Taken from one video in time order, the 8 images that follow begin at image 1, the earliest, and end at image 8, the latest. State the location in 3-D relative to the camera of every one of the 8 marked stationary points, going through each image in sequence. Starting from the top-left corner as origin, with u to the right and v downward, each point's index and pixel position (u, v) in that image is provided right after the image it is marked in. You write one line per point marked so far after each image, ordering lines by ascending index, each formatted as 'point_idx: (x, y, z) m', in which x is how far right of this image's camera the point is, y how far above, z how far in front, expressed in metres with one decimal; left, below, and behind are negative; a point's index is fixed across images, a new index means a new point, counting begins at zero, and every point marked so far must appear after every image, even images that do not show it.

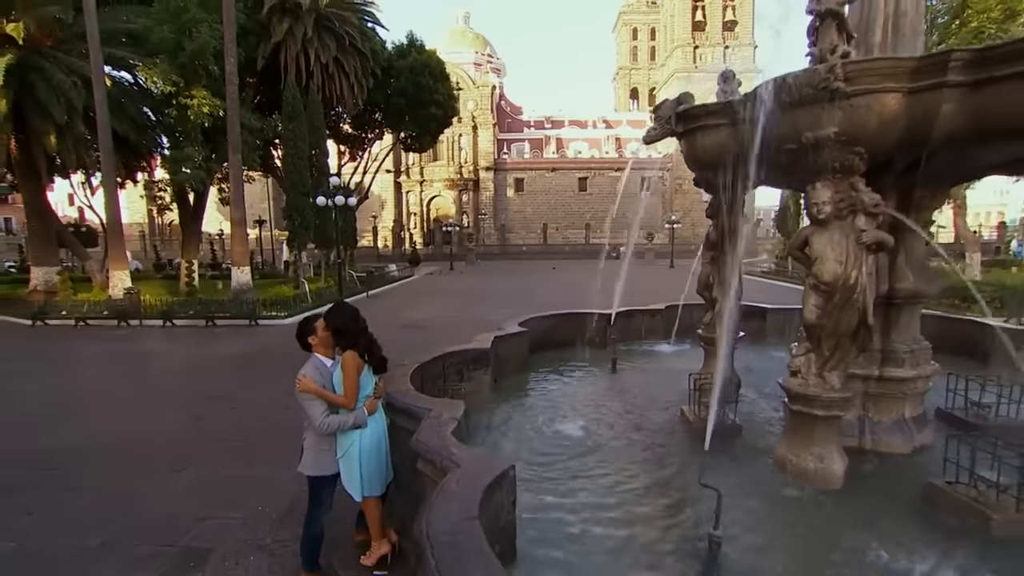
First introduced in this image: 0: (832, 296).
0: (+1.3, -0.1, +2.6) m
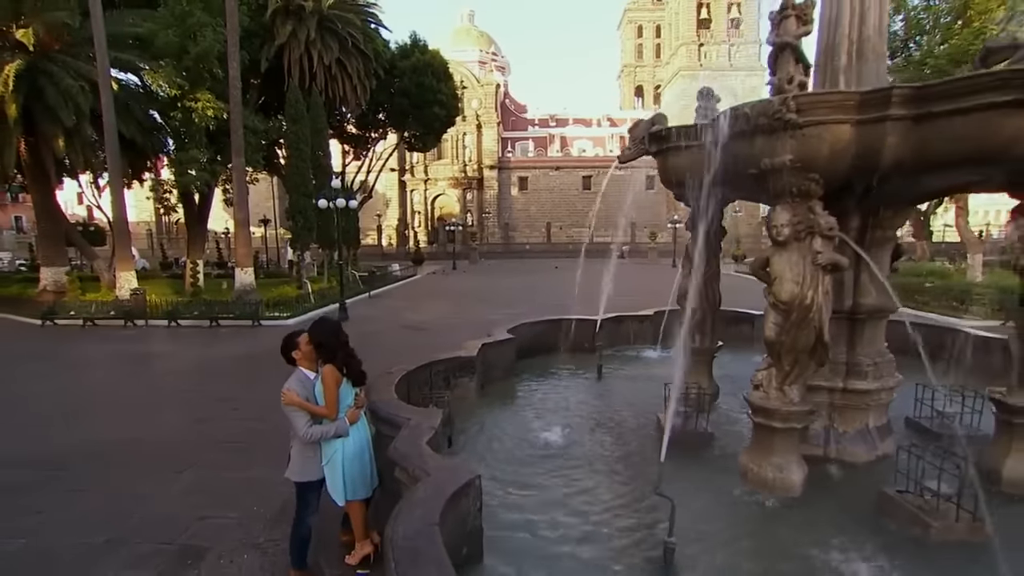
0: (+1.2, -0.1, +2.7) m
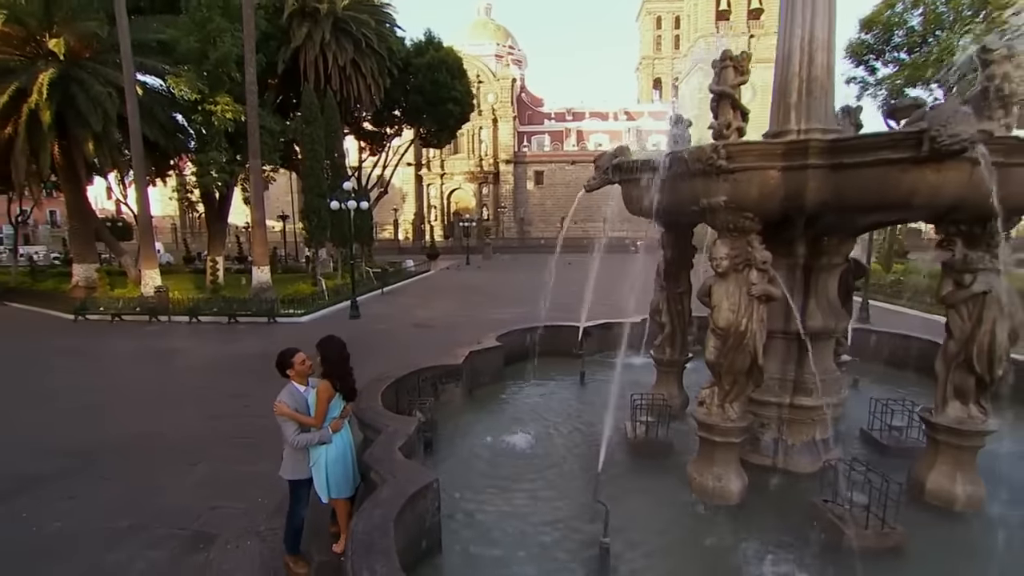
0: (+1.1, -0.3, +3.1) m
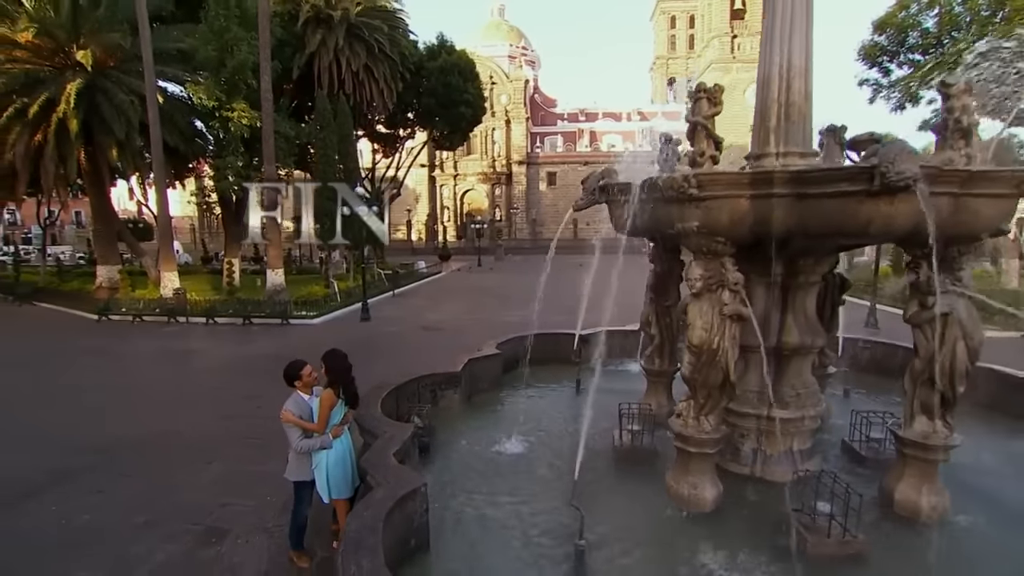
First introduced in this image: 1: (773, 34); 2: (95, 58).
0: (+1.0, -0.4, +3.3) m
1: (+1.6, +1.6, +4.0) m
2: (-9.4, +5.2, +14.2) m
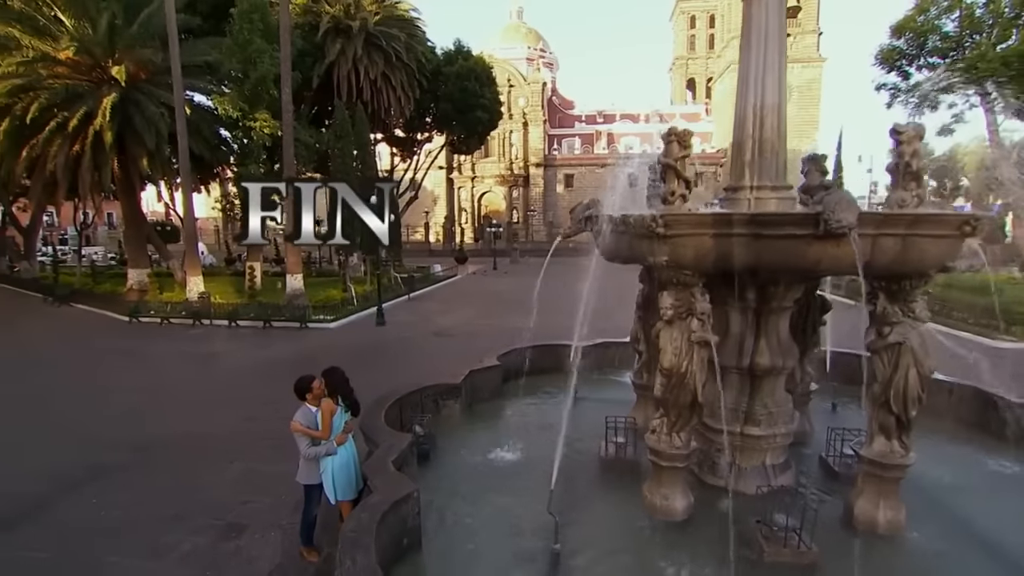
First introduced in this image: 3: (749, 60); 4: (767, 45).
0: (+0.9, -0.5, +3.6) m
1: (+1.6, +1.5, +4.3) m
2: (-9.1, +5.1, +14.8) m
3: (+1.6, +1.6, +4.2) m
4: (+1.7, +1.6, +4.1) m
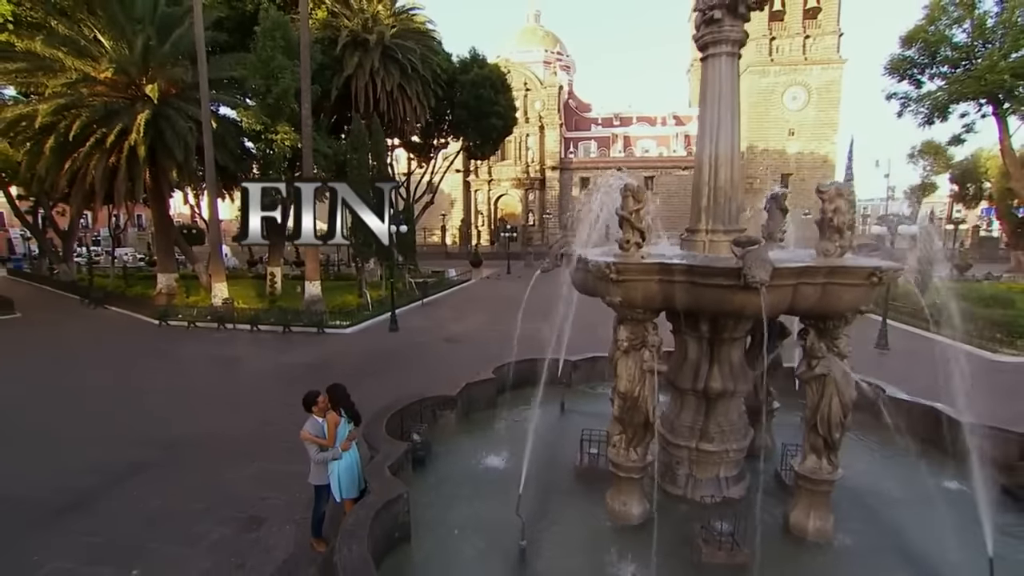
0: (+0.8, -0.8, +4.2) m
1: (+1.5, +1.2, +4.8) m
2: (-8.9, +5.0, +15.6) m
3: (+1.5, +1.3, +4.8) m
4: (+1.6, +1.4, +4.7) m
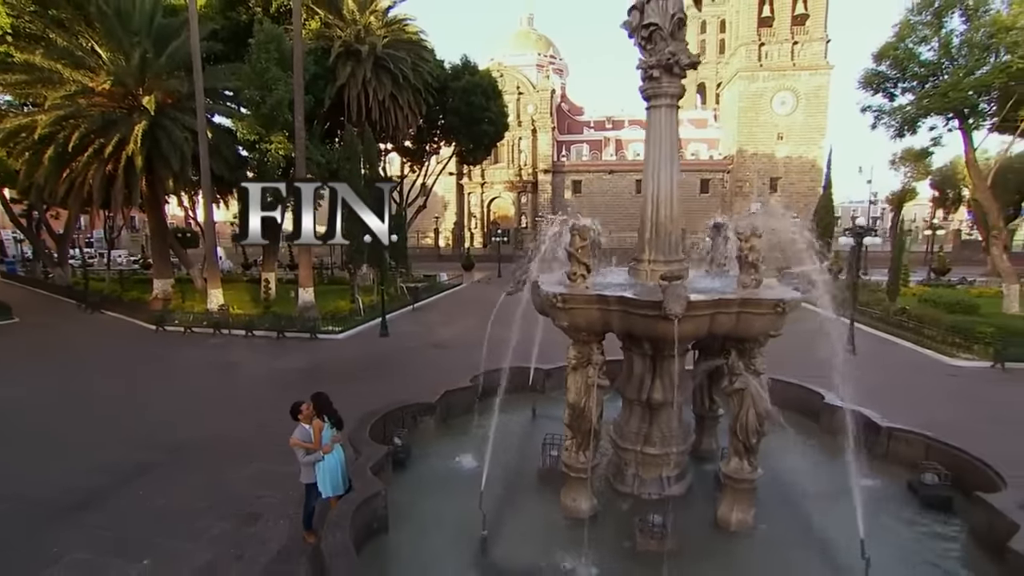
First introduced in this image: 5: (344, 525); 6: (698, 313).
0: (+0.5, -0.9, +4.8) m
1: (+1.2, +1.0, +5.5) m
2: (-9.2, +4.8, +16.2) m
3: (+1.2, +1.1, +5.4) m
4: (+1.3, +1.2, +5.4) m
5: (-1.1, -1.6, +4.2) m
6: (+1.3, -0.2, +4.4) m
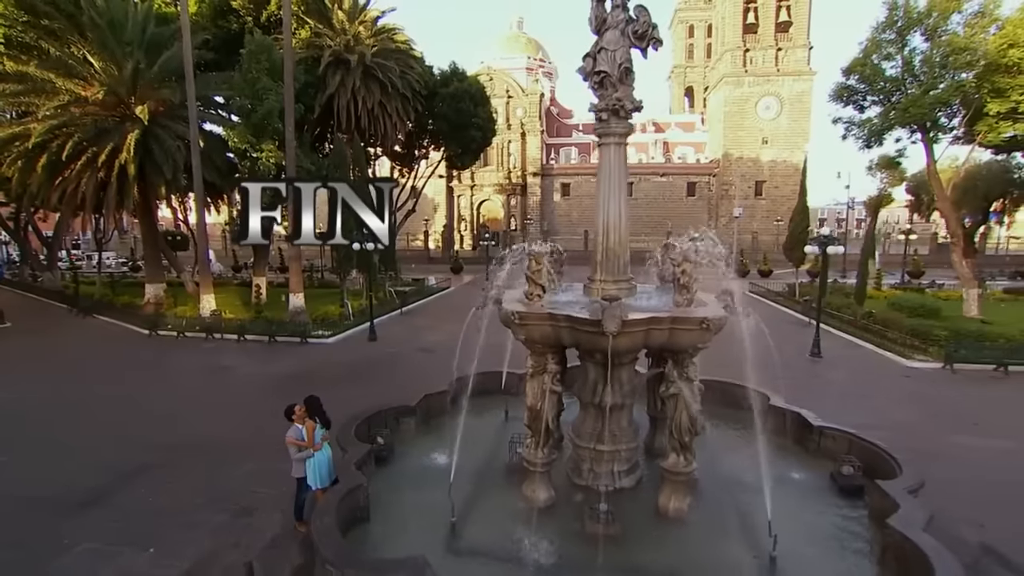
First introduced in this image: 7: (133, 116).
0: (+0.2, -1.1, +5.5) m
1: (+0.9, +0.9, +6.2) m
2: (-9.7, +4.7, +16.8) m
3: (+0.9, +1.0, +6.2) m
4: (+1.0, +1.0, +6.1) m
5: (-1.4, -1.8, +4.9) m
6: (+1.0, -0.3, +5.1) m
7: (-10.1, +4.5, +16.8) m
